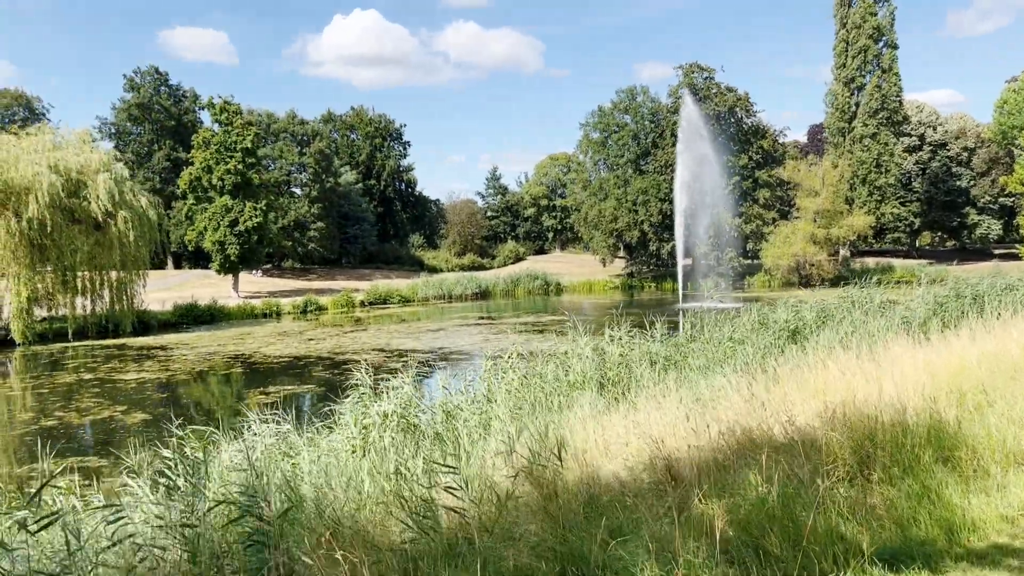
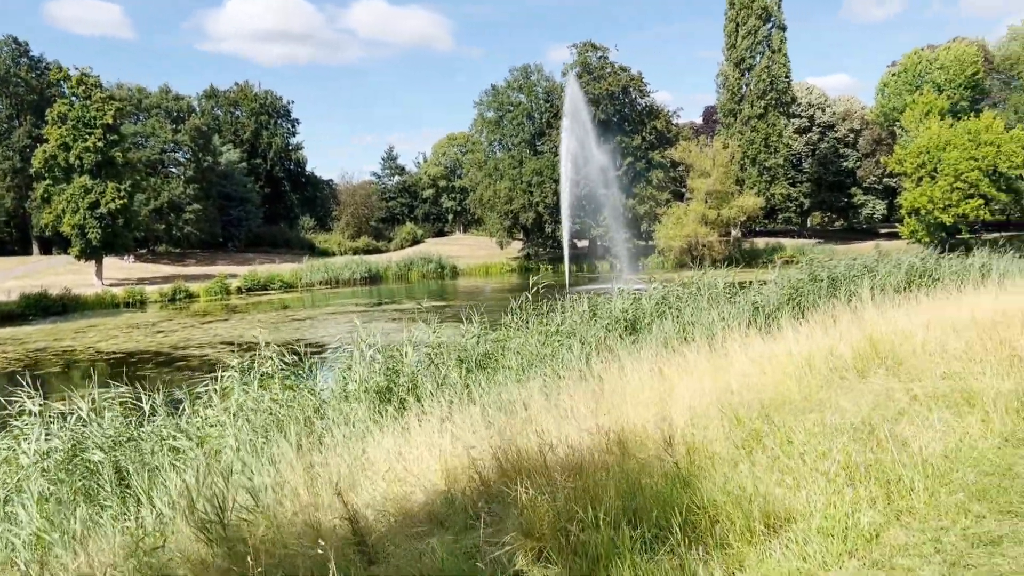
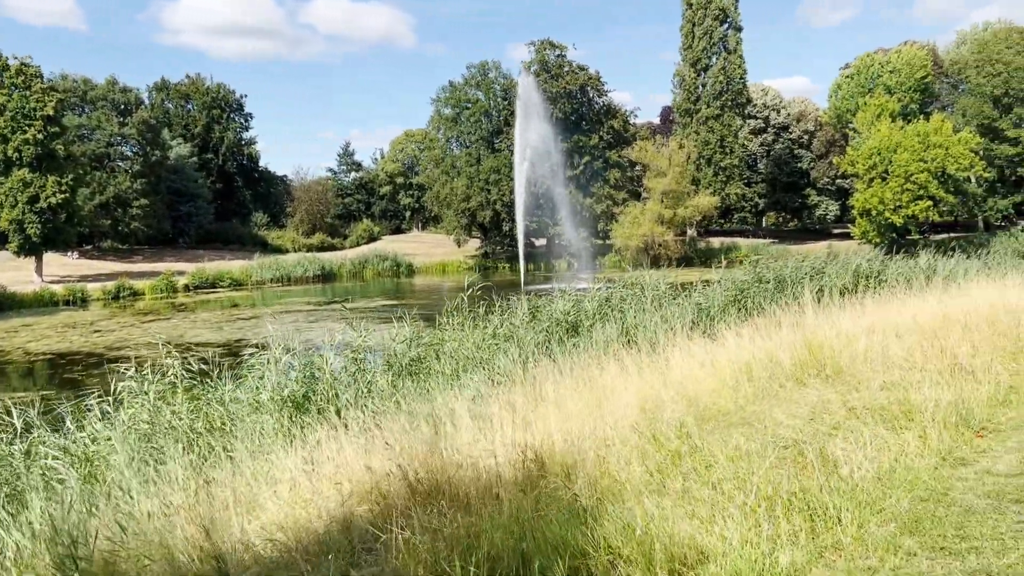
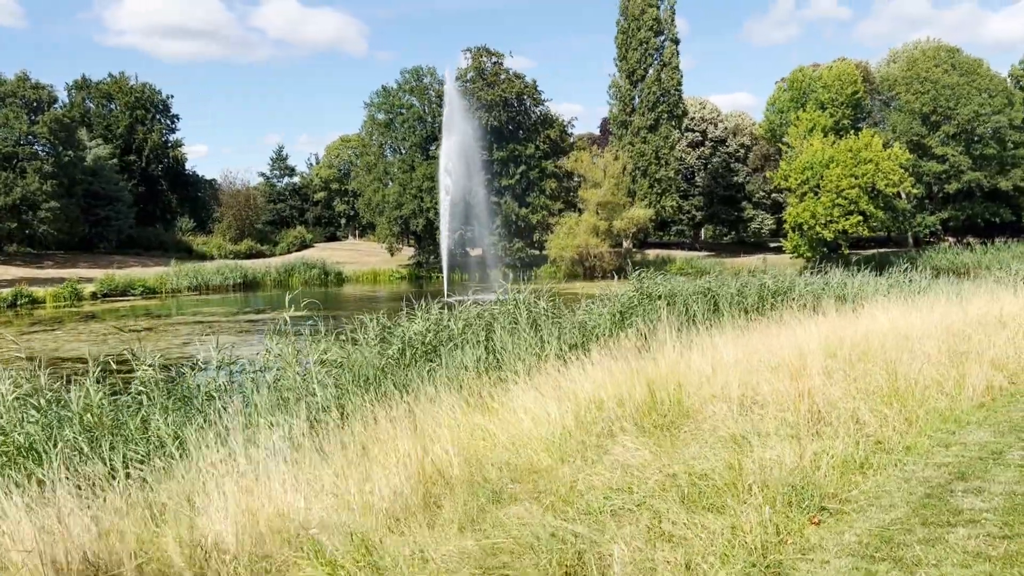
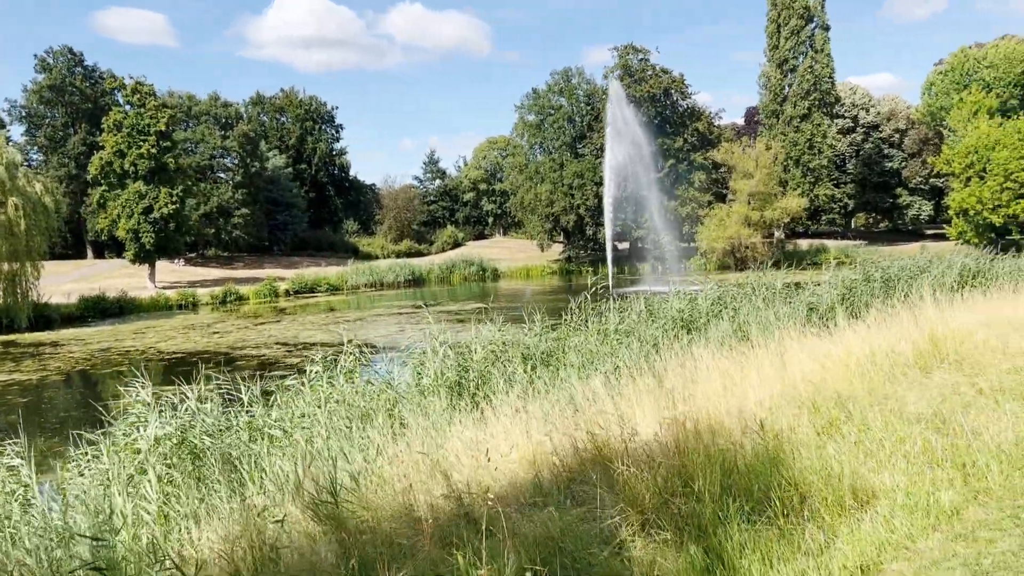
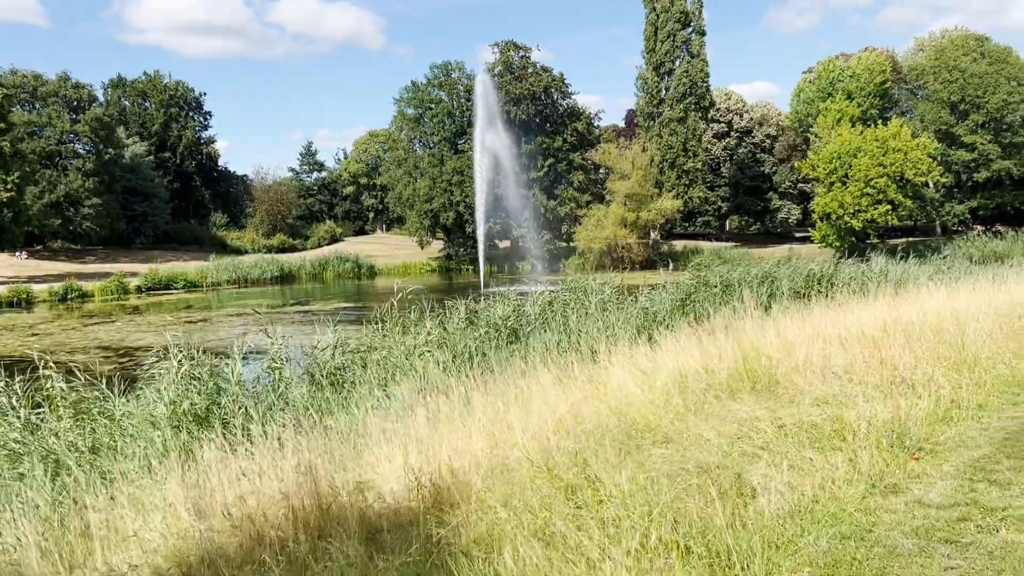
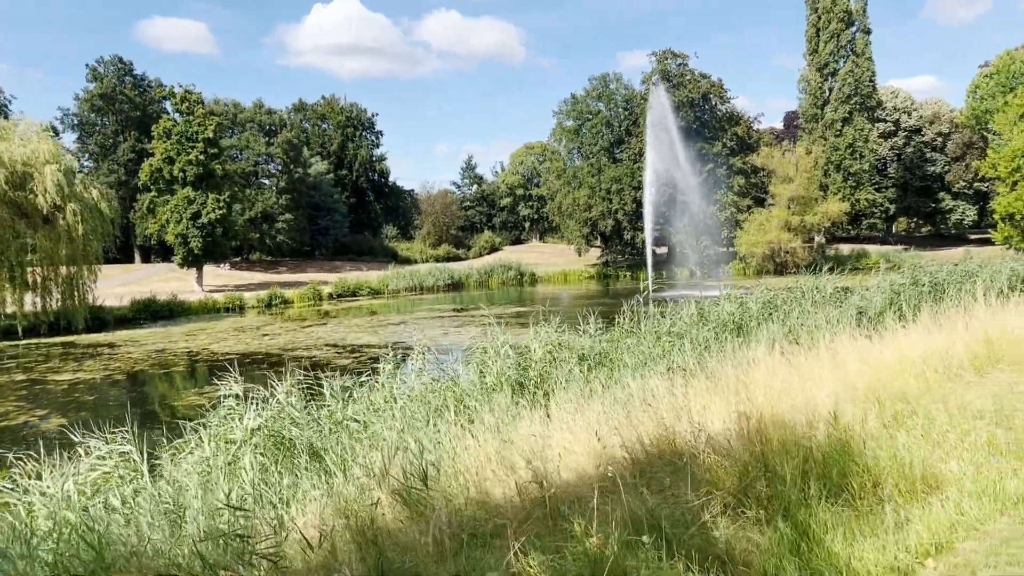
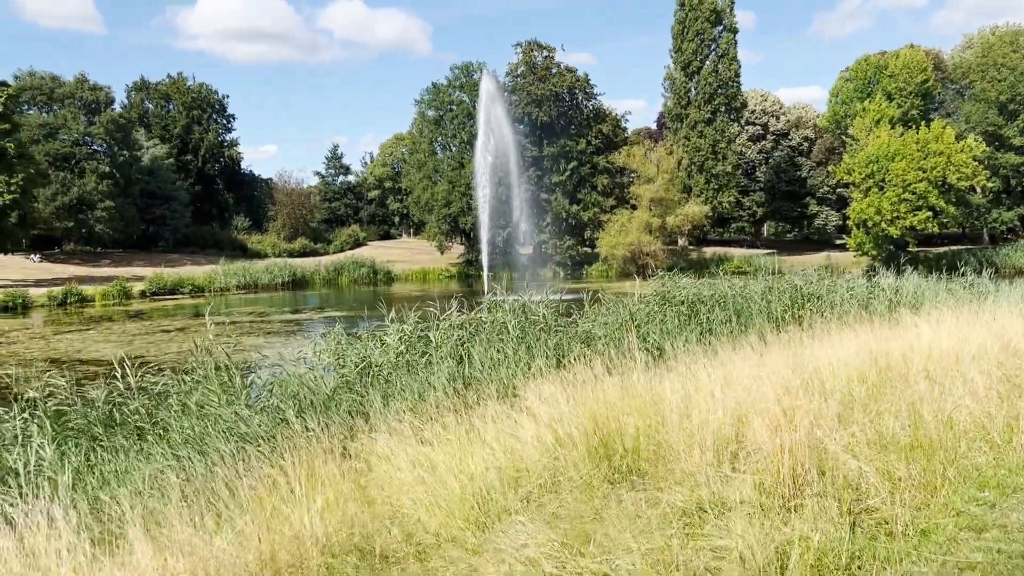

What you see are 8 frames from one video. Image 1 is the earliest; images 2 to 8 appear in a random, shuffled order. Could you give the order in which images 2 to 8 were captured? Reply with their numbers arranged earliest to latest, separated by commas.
7, 5, 2, 3, 6, 4, 8
